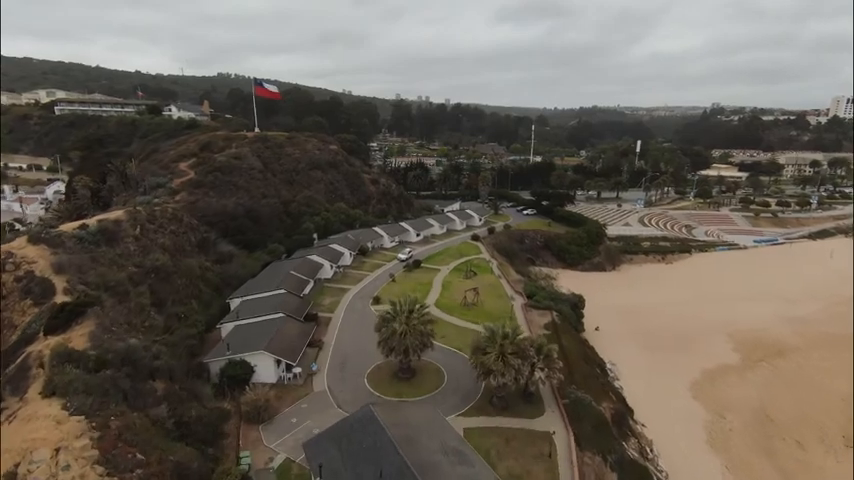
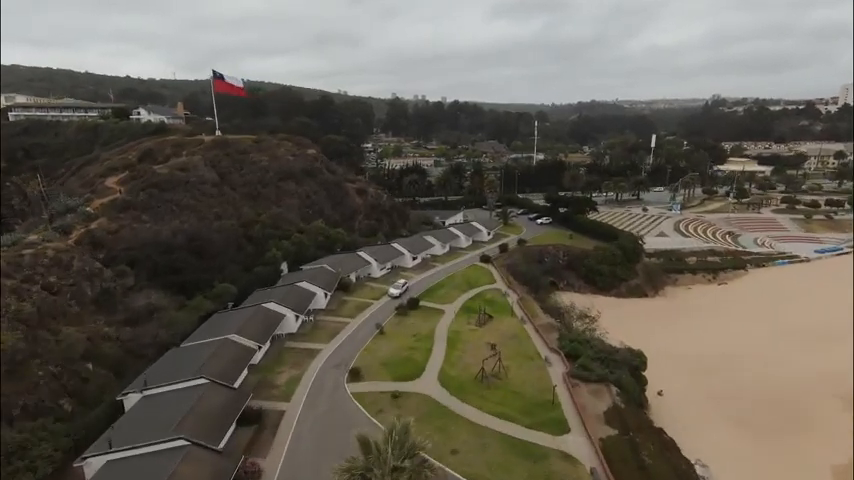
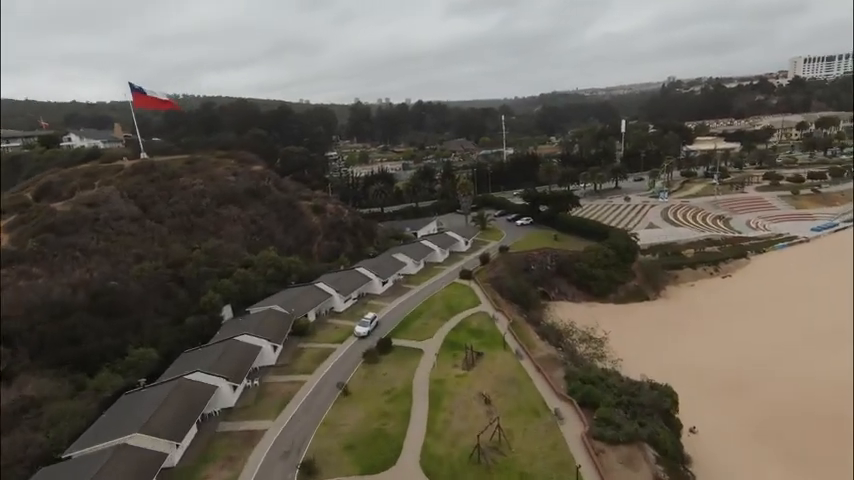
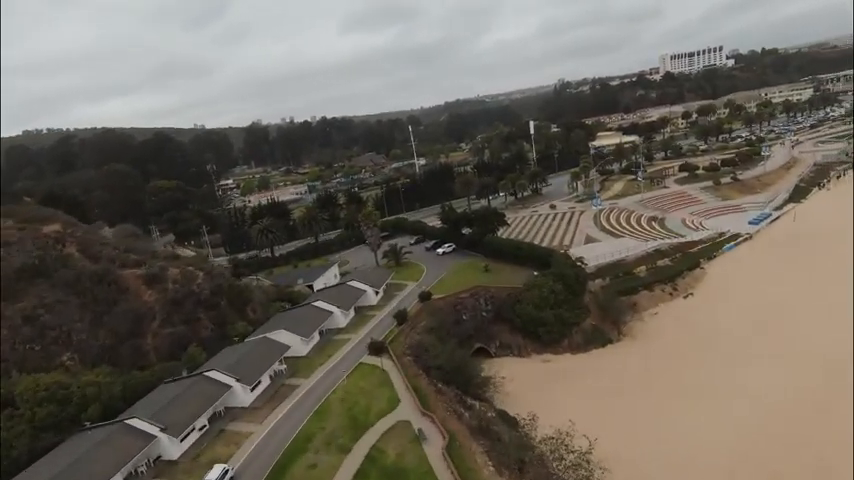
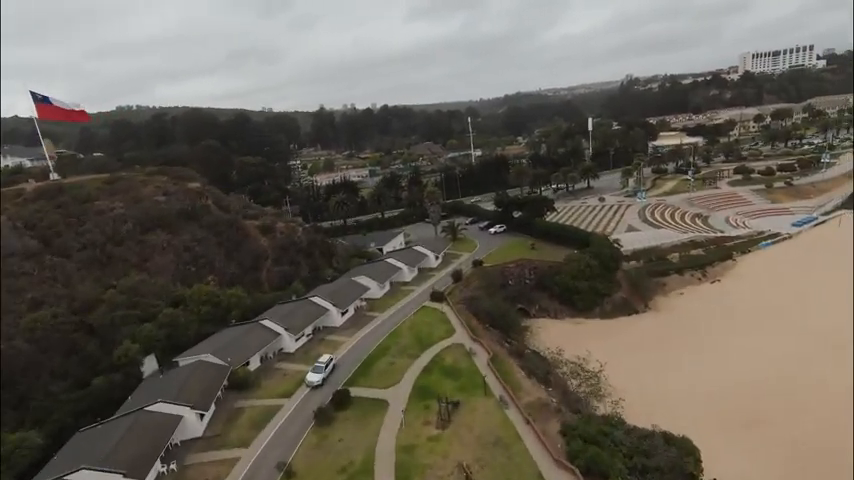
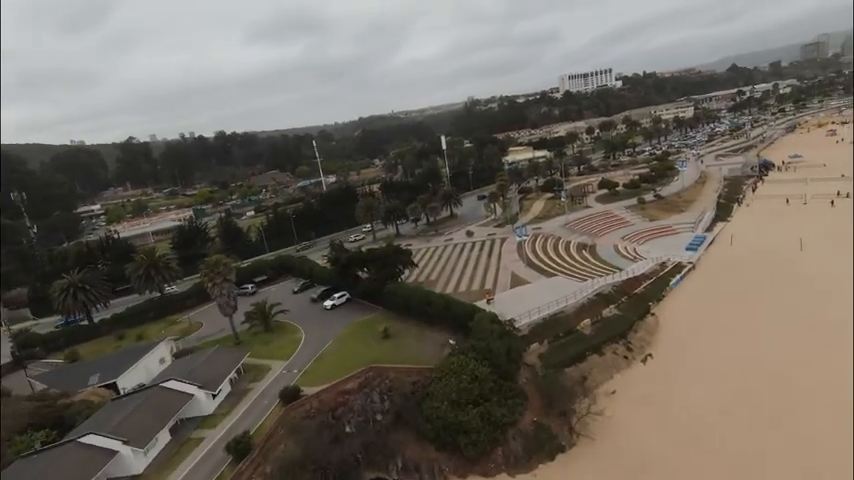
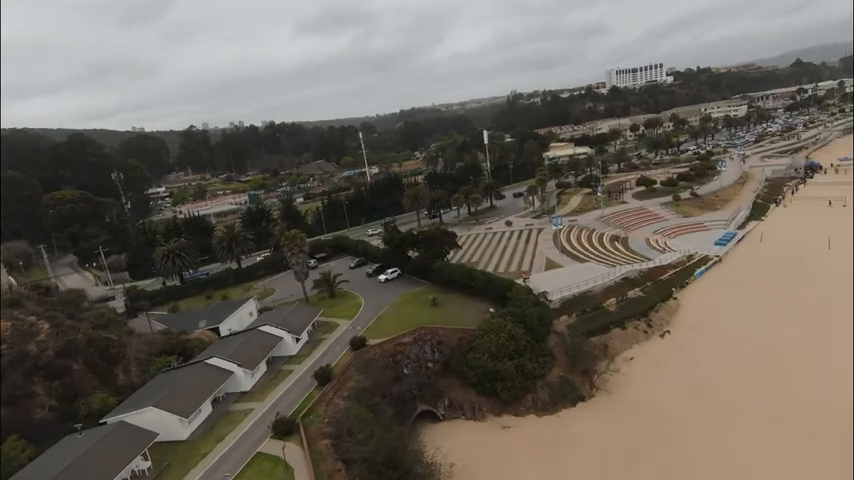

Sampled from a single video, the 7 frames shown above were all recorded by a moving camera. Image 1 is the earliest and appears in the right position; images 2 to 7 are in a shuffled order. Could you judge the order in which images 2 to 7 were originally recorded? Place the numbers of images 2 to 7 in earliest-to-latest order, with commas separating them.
2, 3, 5, 4, 7, 6
